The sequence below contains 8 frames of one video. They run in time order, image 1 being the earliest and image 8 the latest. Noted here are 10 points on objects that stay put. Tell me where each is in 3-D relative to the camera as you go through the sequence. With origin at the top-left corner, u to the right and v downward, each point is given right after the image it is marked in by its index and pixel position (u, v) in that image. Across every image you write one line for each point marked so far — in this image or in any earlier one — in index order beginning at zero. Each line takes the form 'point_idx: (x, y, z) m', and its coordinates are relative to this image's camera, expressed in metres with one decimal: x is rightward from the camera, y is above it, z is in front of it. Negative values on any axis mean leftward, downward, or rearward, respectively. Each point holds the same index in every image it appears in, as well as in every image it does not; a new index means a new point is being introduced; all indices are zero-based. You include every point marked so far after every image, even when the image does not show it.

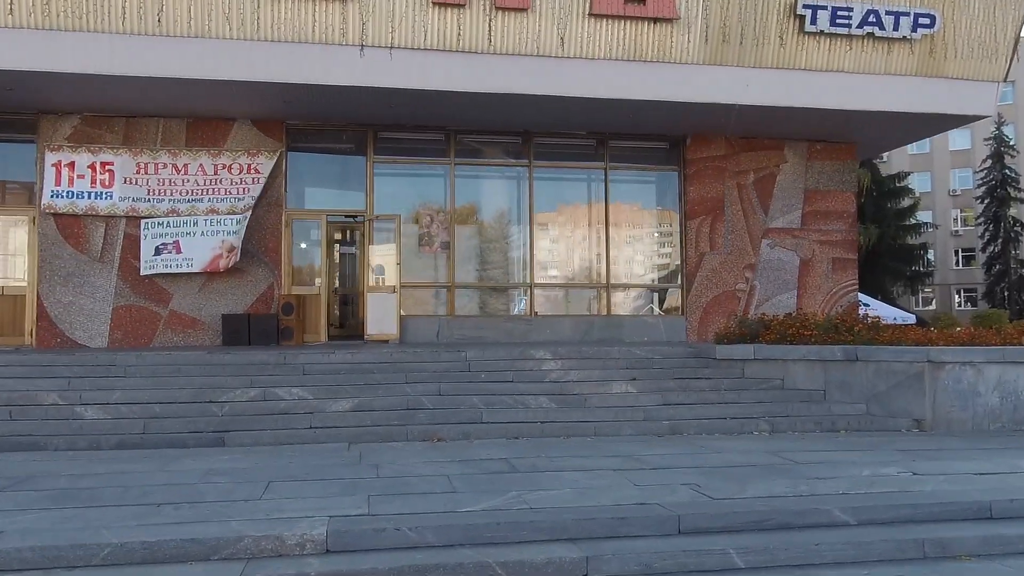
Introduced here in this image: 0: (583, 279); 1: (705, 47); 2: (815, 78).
0: (+1.3, +0.1, +15.0) m
1: (+2.9, +3.7, +12.7) m
2: (+4.8, +3.3, +13.0) m
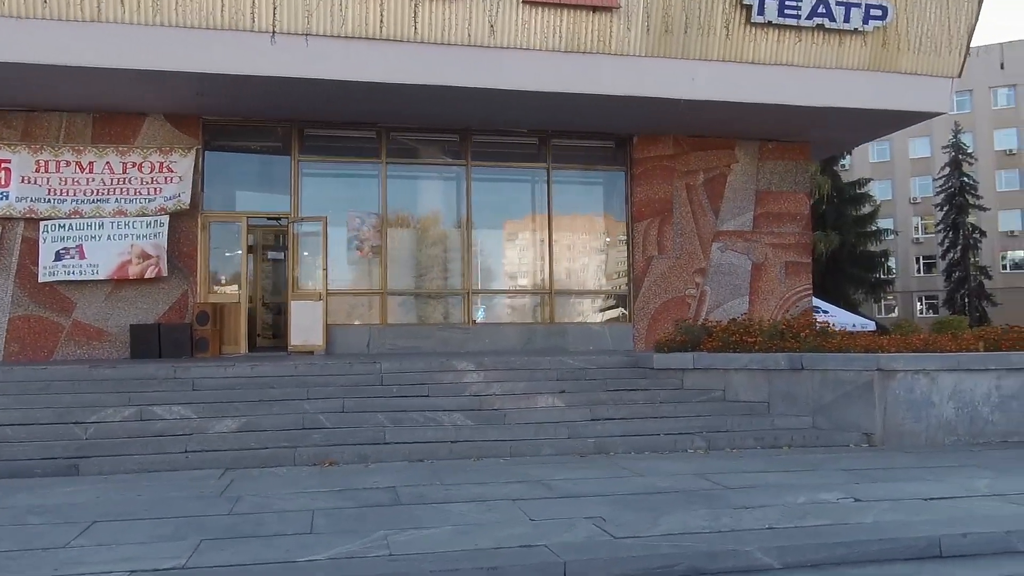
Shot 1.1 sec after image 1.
0: (+0.3, 0.0, +14.2) m
1: (+1.9, +3.6, +12.0) m
2: (+3.8, +3.2, +12.3) m
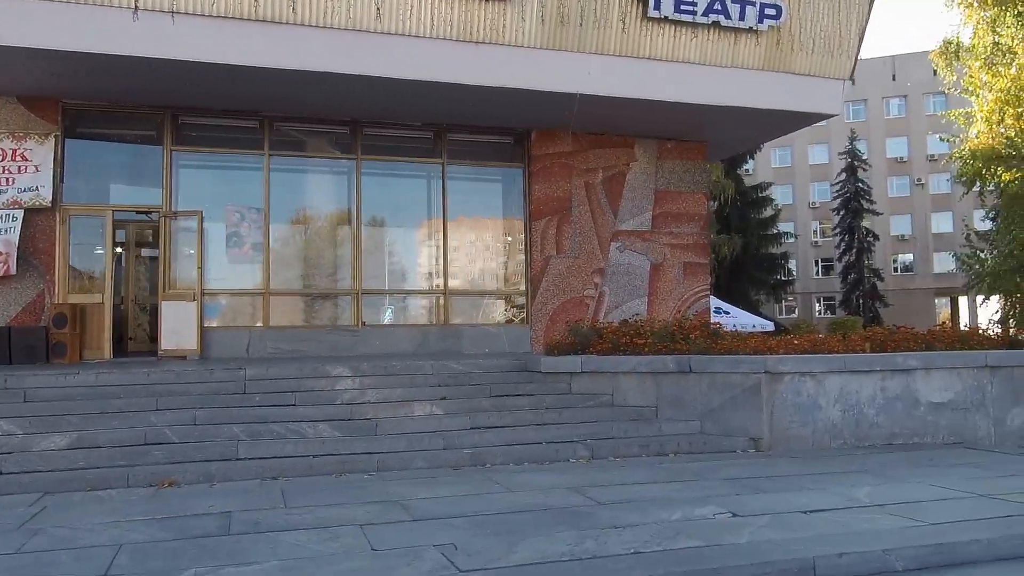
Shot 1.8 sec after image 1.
0: (-1.5, 0.0, +13.6) m
1: (+0.4, +3.6, +11.6) m
2: (+2.2, +3.2, +12.1) m
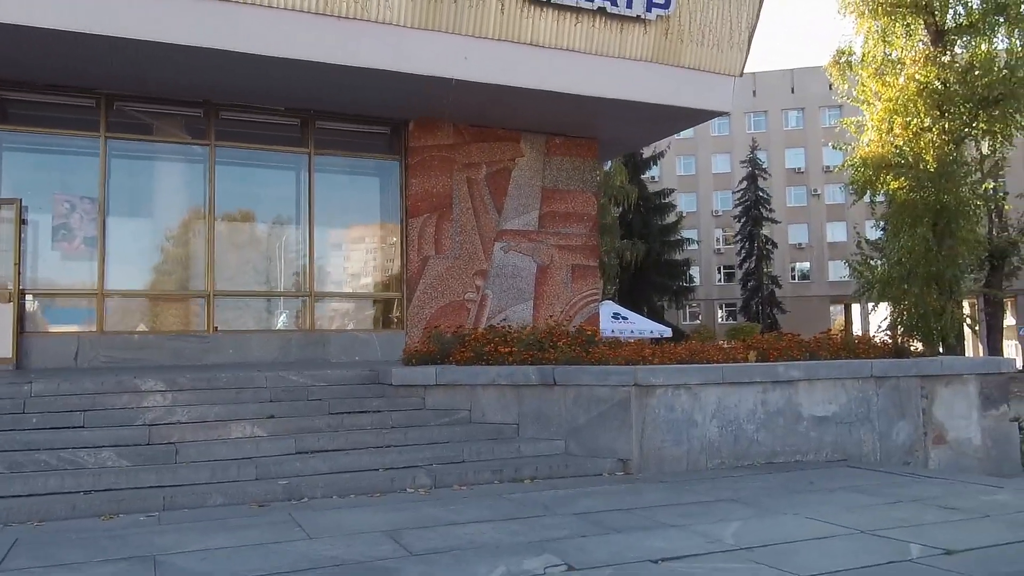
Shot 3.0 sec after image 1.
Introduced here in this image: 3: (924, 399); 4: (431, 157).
0: (-3.4, 0.0, +12.4) m
1: (-1.3, +3.6, +10.5) m
2: (+0.4, +3.2, +11.3) m
3: (+4.0, -1.1, +8.1) m
4: (-1.3, +2.0, +12.9) m
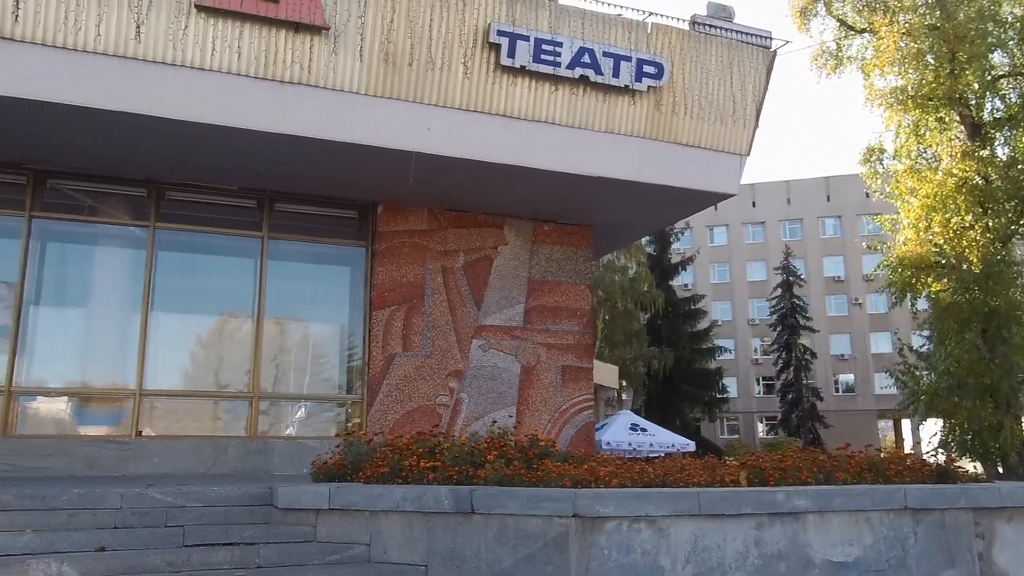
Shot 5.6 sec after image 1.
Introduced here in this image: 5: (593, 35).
0: (-3.8, -1.3, +10.9) m
1: (-1.7, +2.5, +9.5) m
2: (+0.1, +1.9, +10.1) m
3: (+3.5, -1.9, +6.1) m
4: (-1.6, +0.6, +11.6) m
5: (+1.0, +3.2, +10.4) m
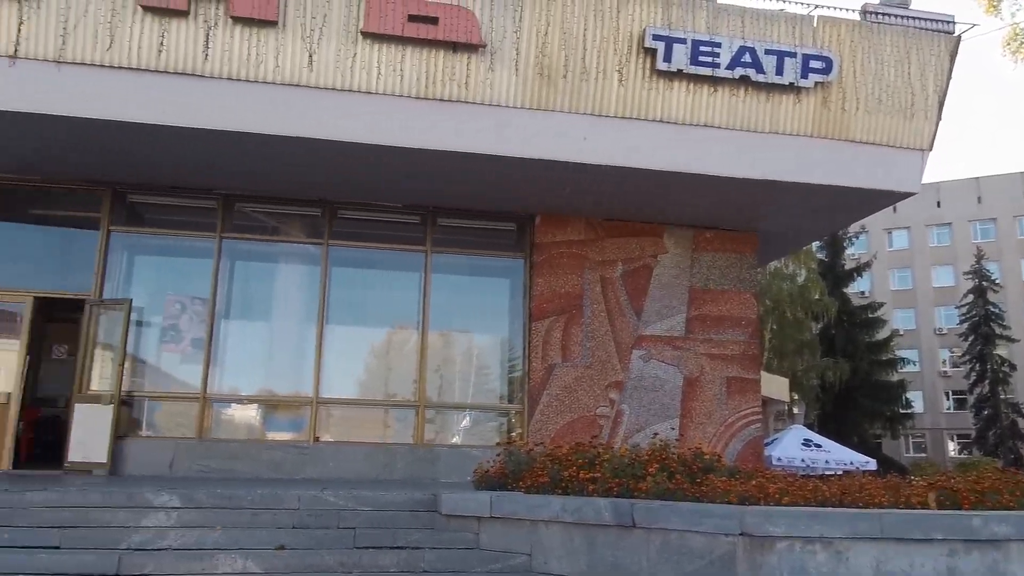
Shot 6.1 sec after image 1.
0: (-1.6, -1.5, +11.3) m
1: (+0.1, +2.4, +9.6) m
2: (+1.9, +1.8, +9.8) m
3: (+4.6, -1.9, +5.3) m
4: (+0.7, +0.5, +11.7) m
5: (+2.9, +3.1, +10.0) m
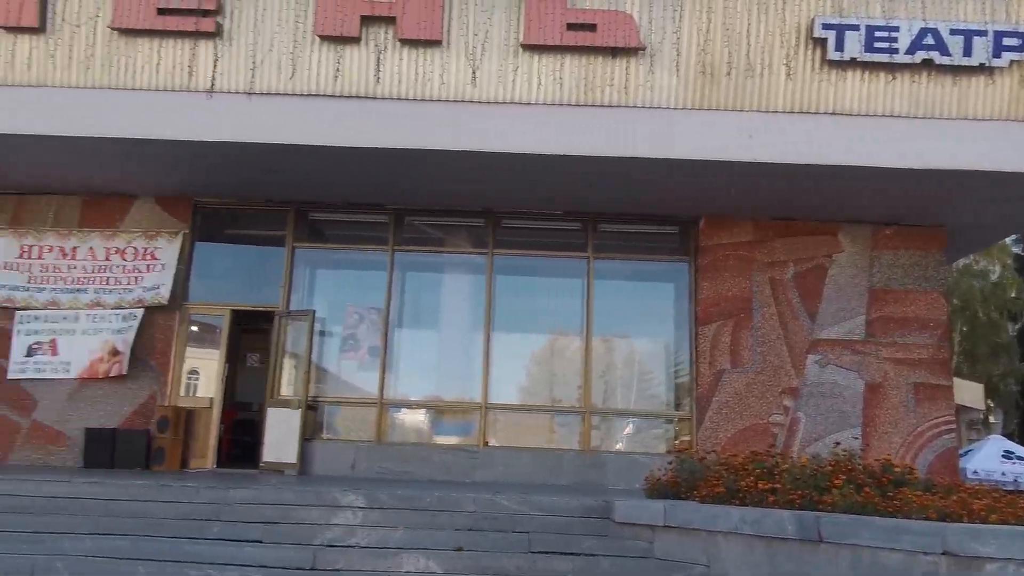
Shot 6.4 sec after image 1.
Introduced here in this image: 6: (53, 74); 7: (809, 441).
0: (+0.7, -1.6, +11.4) m
1: (+2.0, +2.3, +9.4) m
2: (+3.8, +1.8, +9.3) m
3: (+5.6, -1.8, +4.3) m
4: (+2.9, +0.4, +11.3) m
5: (+4.8, +3.1, +9.3) m
6: (-5.3, +2.5, +9.6) m
7: (+3.9, -2.0, +10.8) m
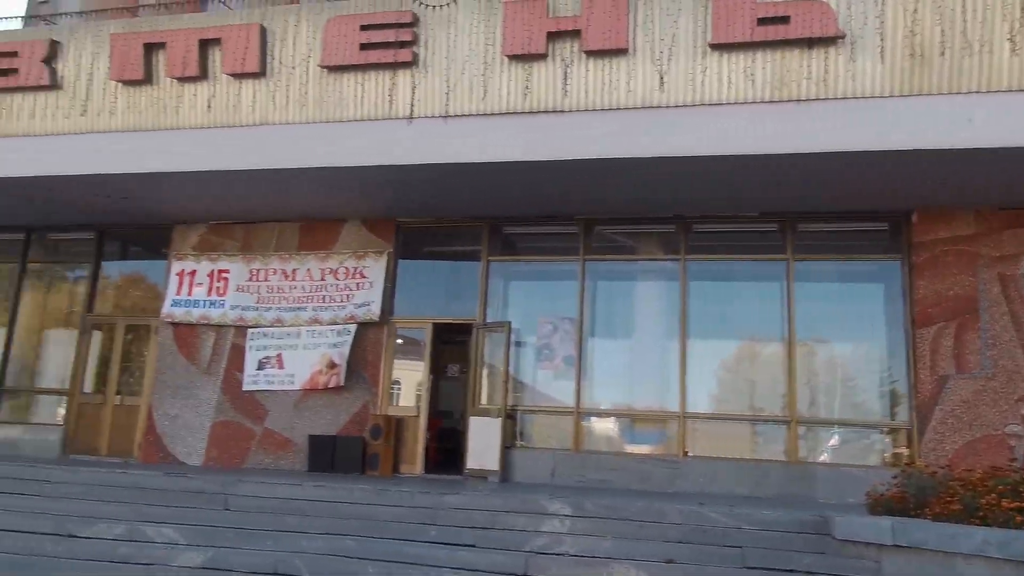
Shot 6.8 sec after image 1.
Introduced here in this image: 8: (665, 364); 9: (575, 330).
0: (+3.4, -1.7, +11.0) m
1: (+4.0, +2.3, +8.8) m
2: (+5.8, +1.9, +8.3) m
3: (+6.6, -1.6, +2.9) m
4: (+5.5, +0.4, +10.4) m
5: (+6.7, +3.2, +8.0) m
6: (-3.0, +2.2, +10.6) m
7: (+6.3, -1.9, +9.6) m
8: (+2.1, -1.1, +11.4) m
9: (+0.9, -0.6, +11.8) m
